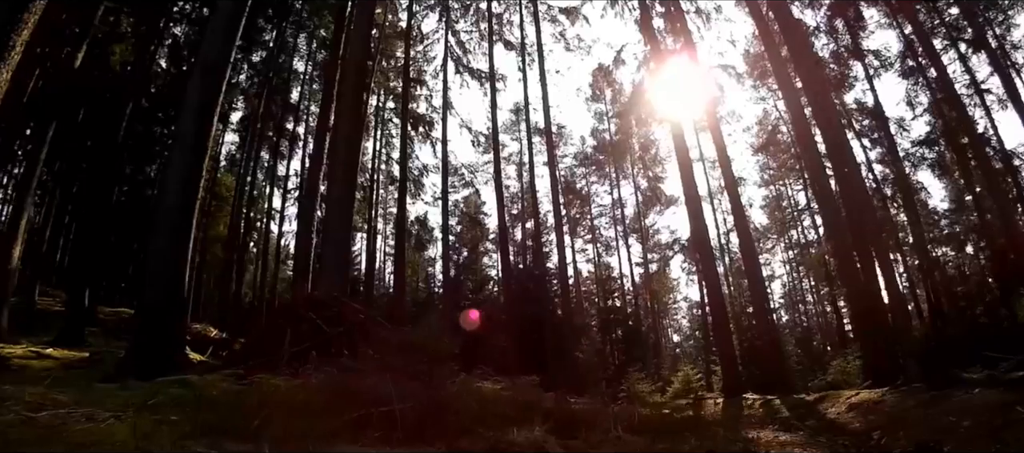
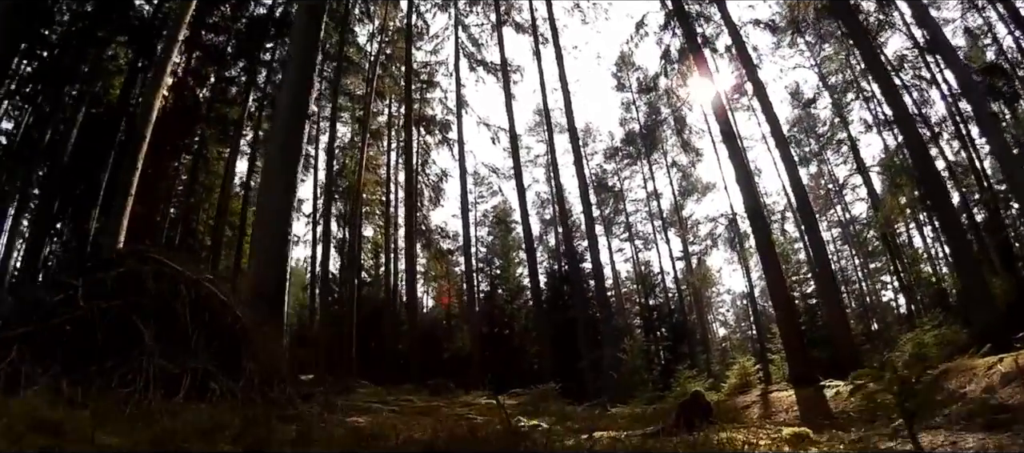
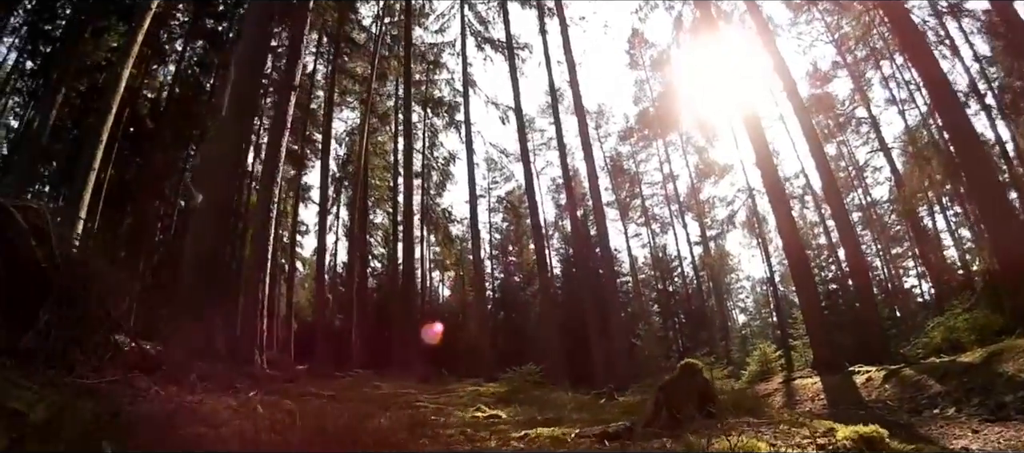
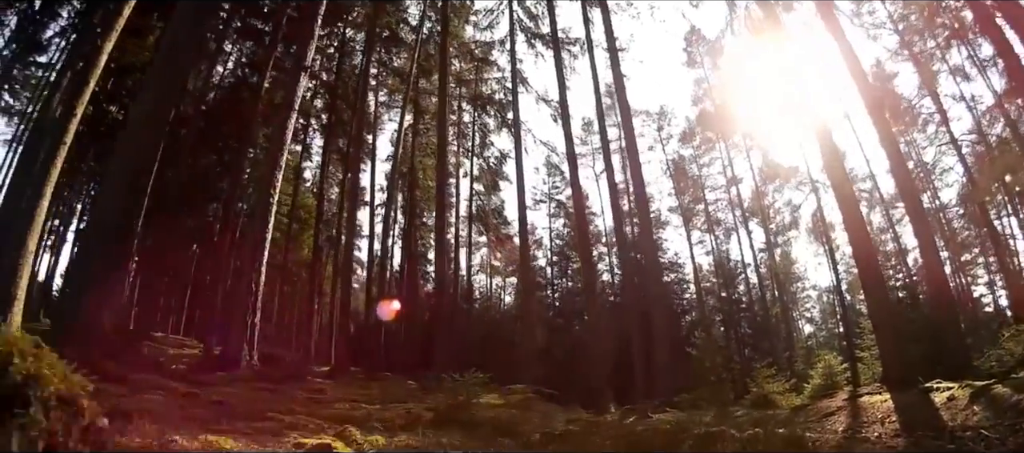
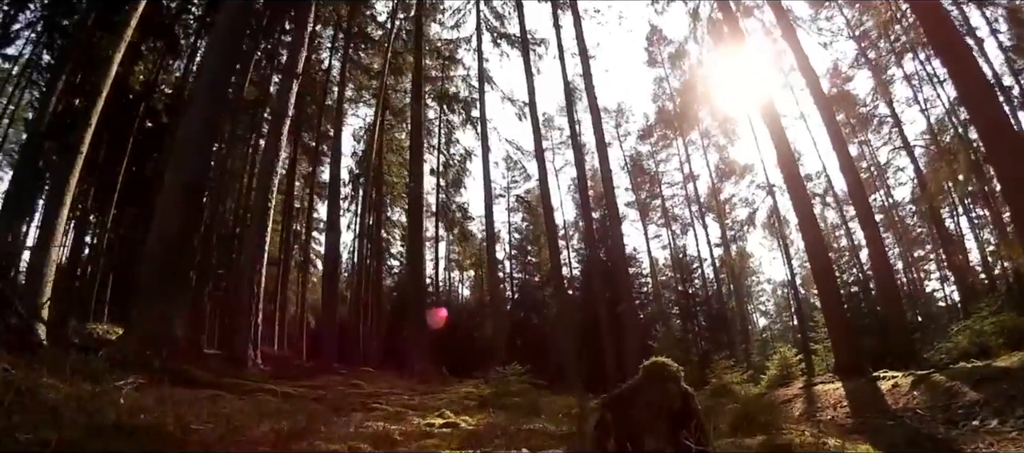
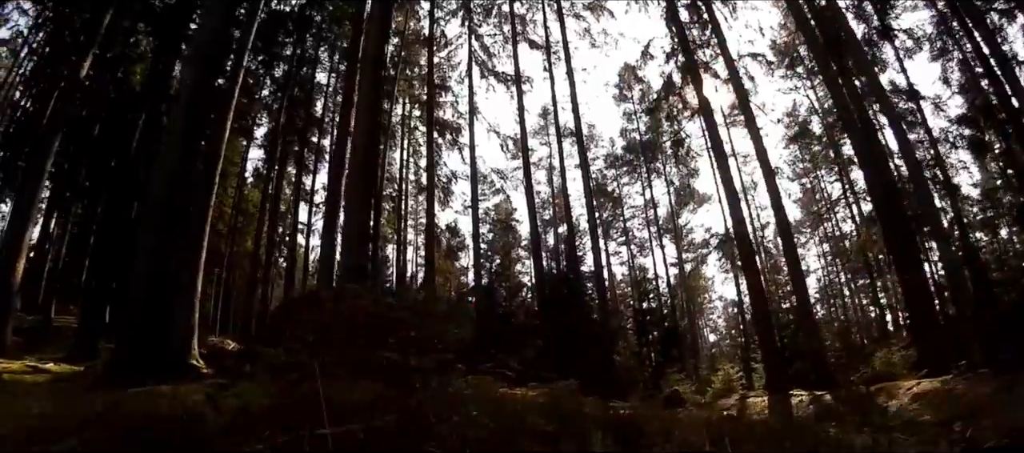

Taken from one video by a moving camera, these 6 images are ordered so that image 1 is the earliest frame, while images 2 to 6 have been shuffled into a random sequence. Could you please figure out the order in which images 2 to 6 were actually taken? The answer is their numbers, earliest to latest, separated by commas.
6, 2, 3, 5, 4
